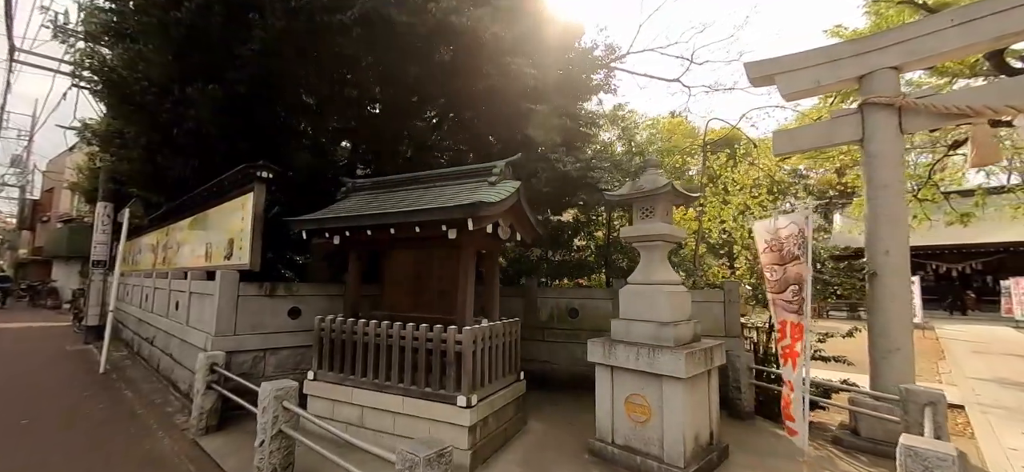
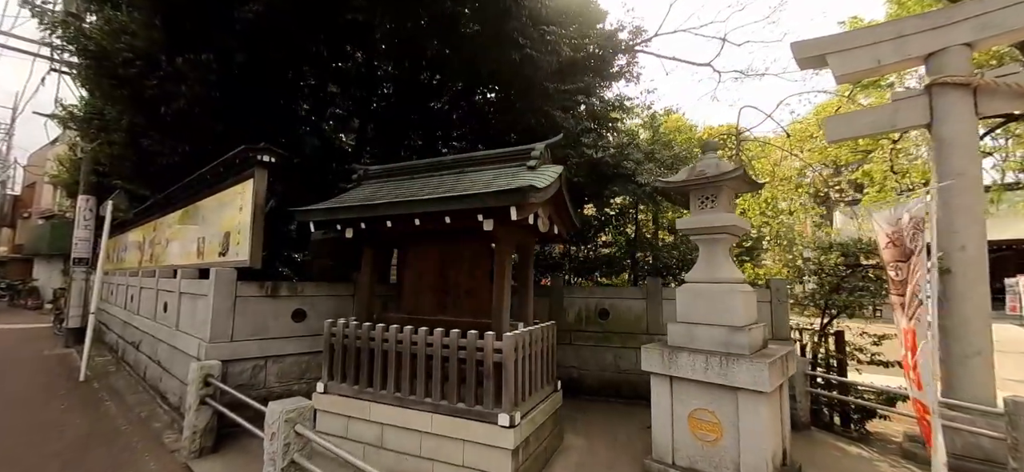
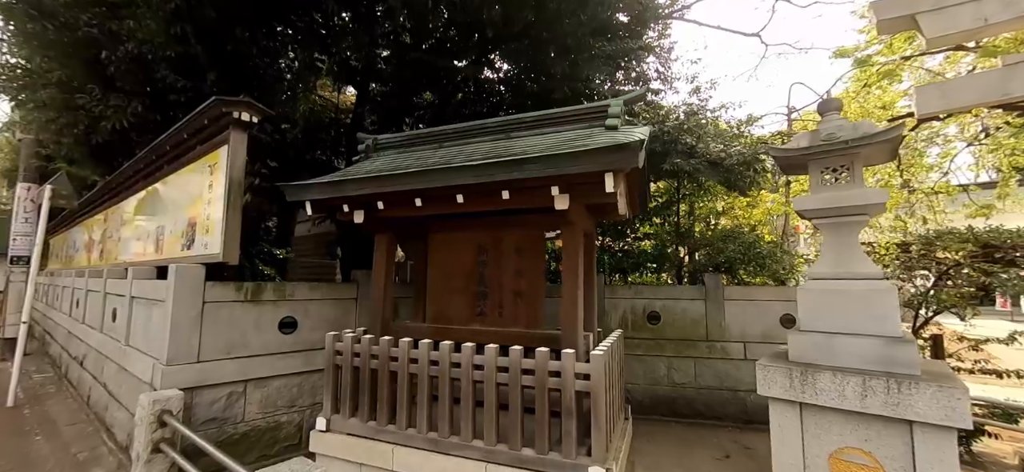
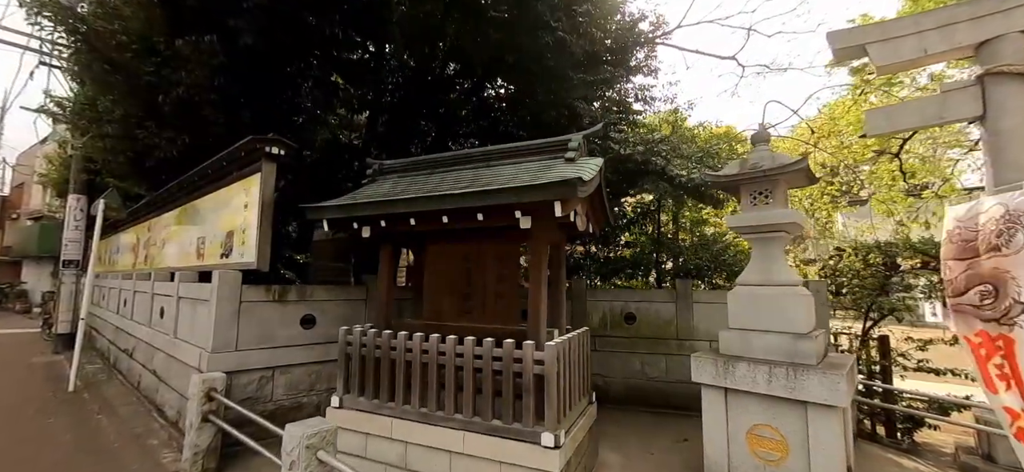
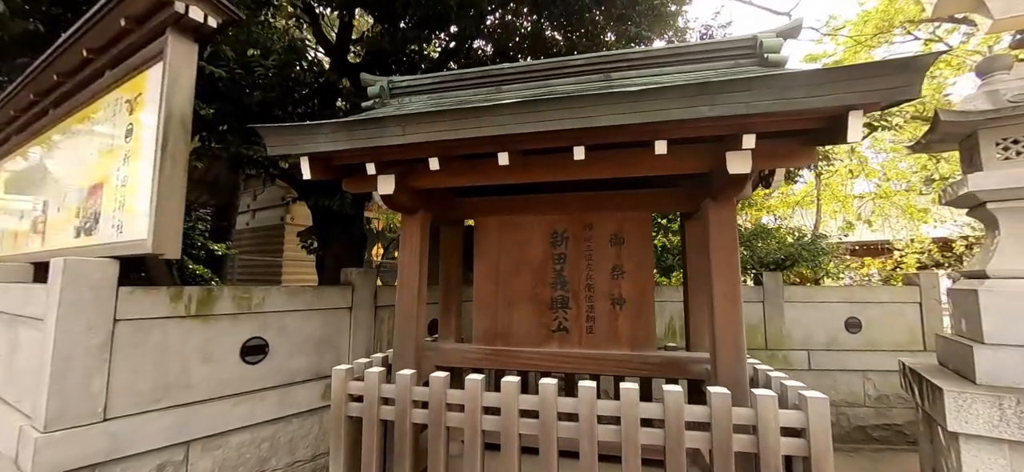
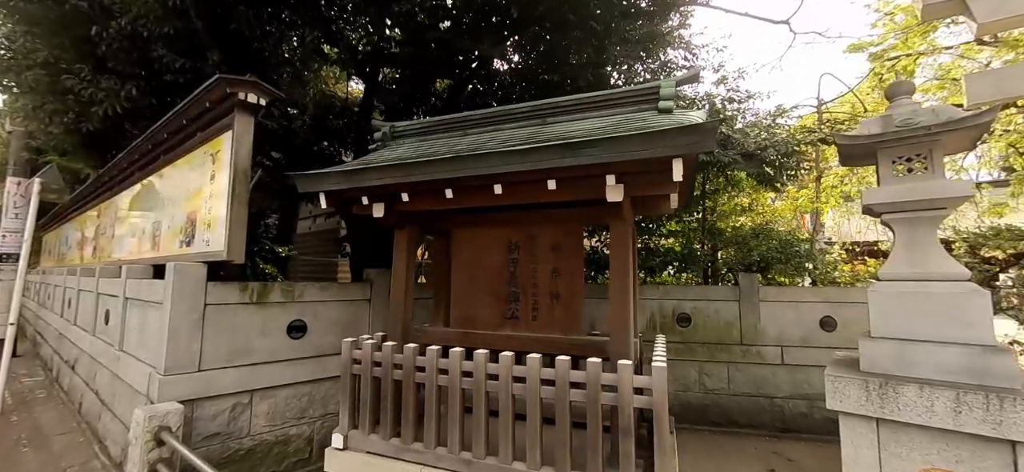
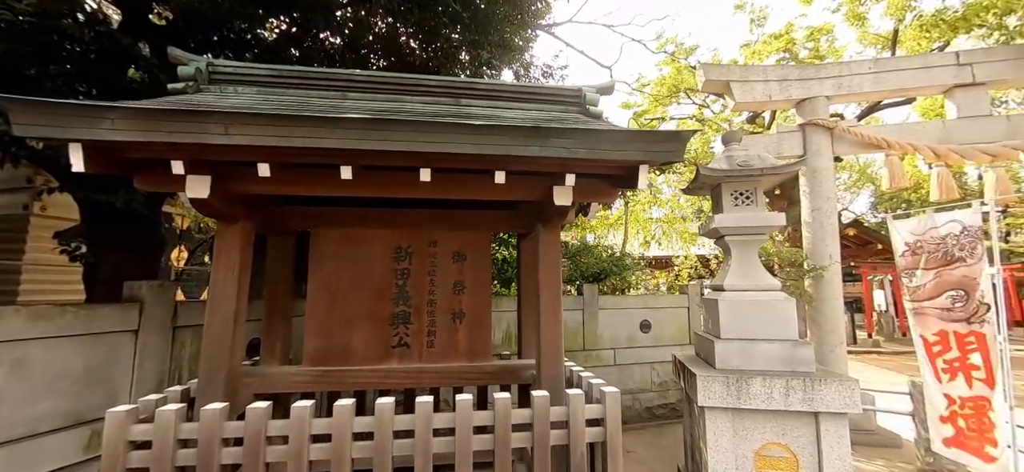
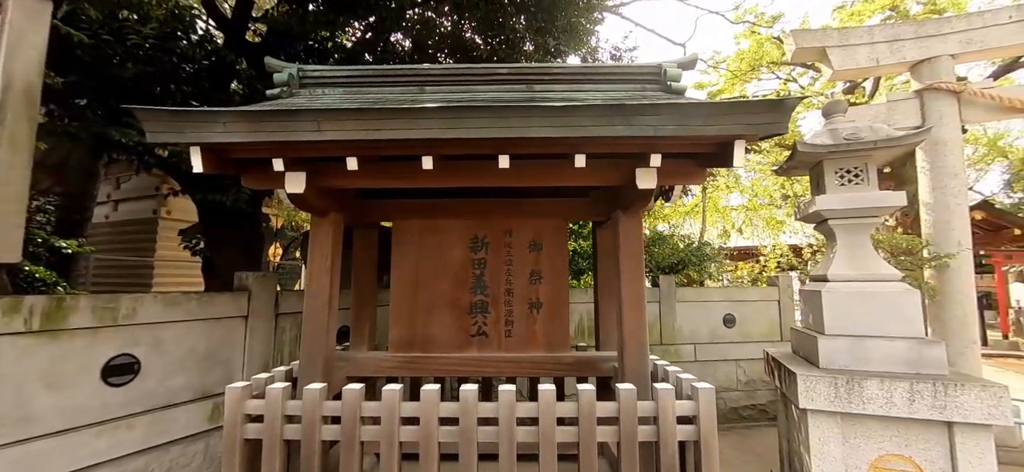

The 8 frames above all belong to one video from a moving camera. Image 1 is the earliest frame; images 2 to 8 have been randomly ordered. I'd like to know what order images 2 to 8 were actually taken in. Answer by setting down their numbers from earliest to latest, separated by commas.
2, 4, 3, 6, 5, 8, 7
